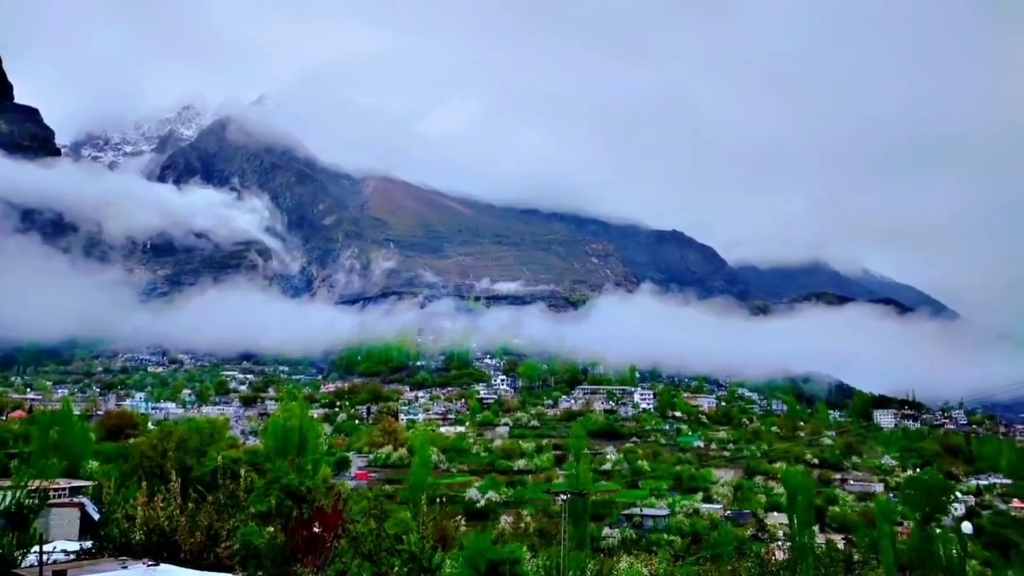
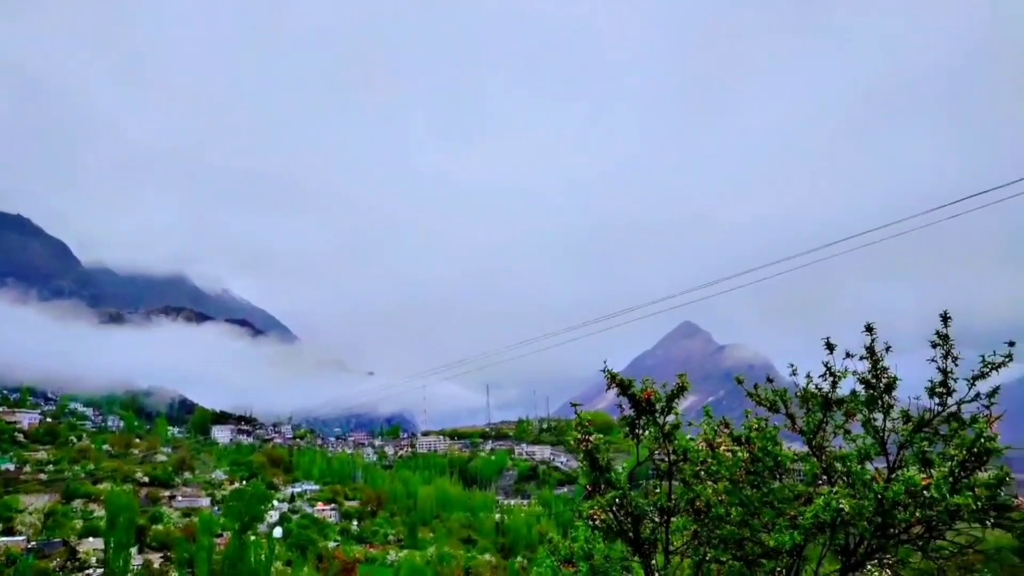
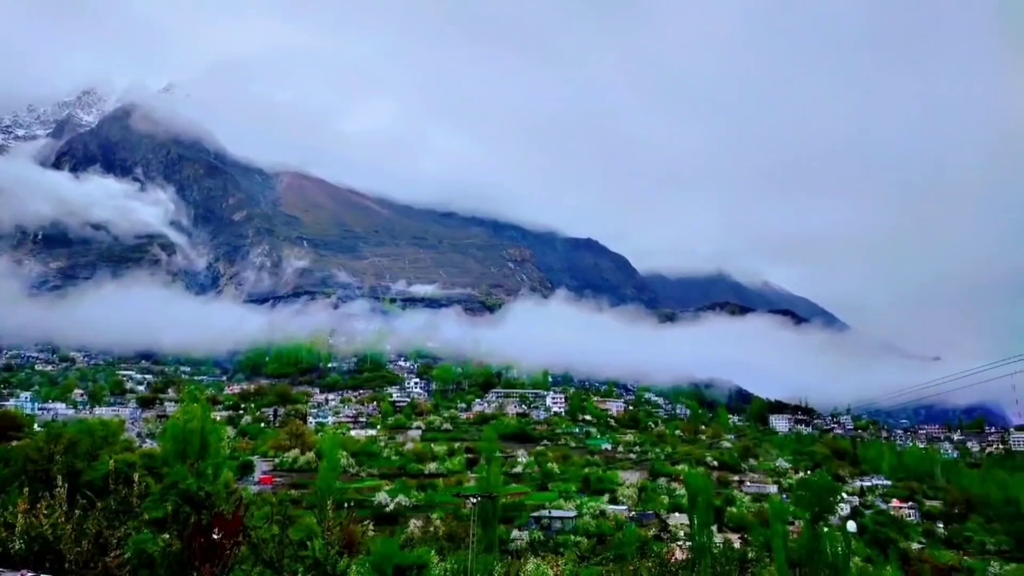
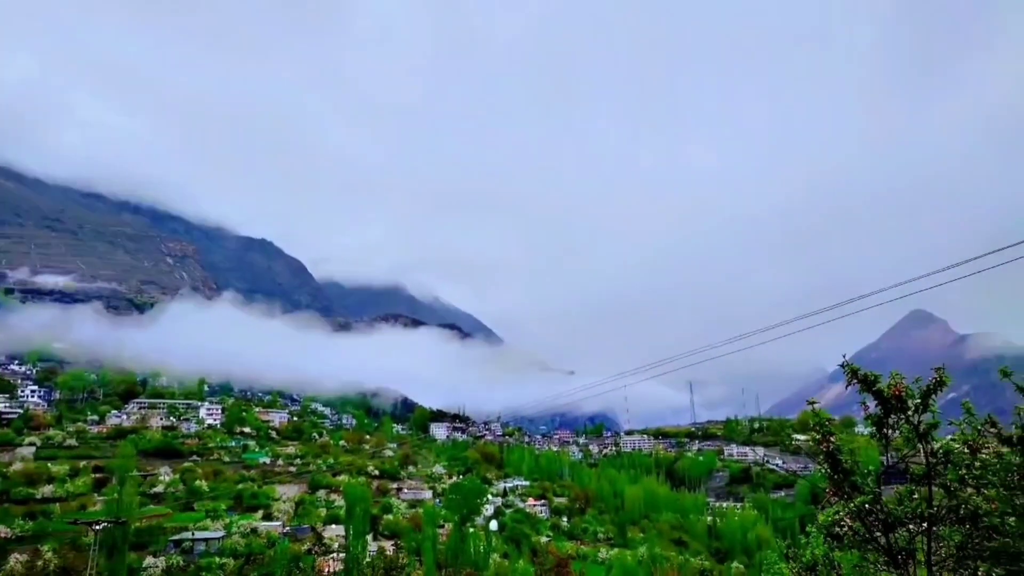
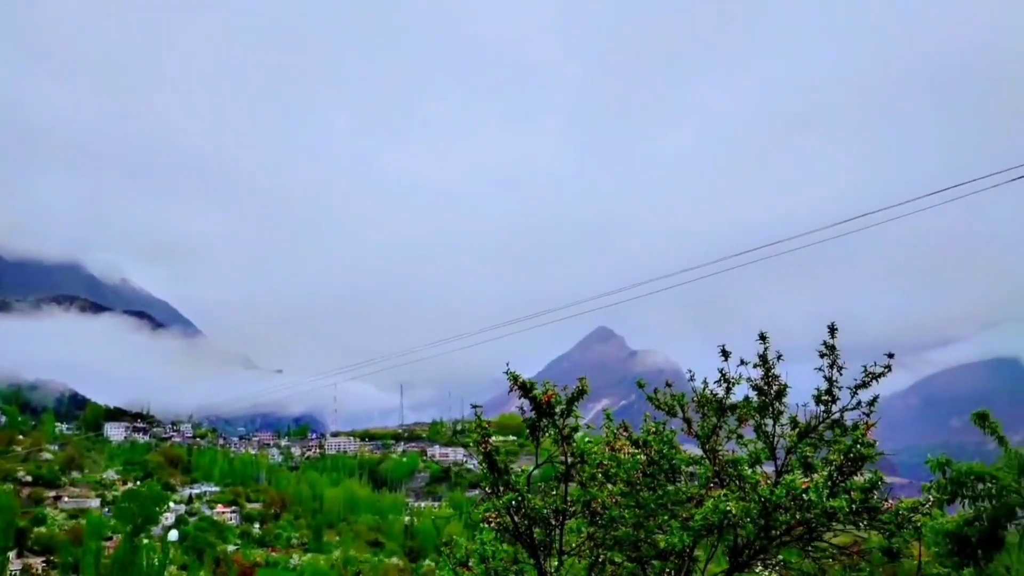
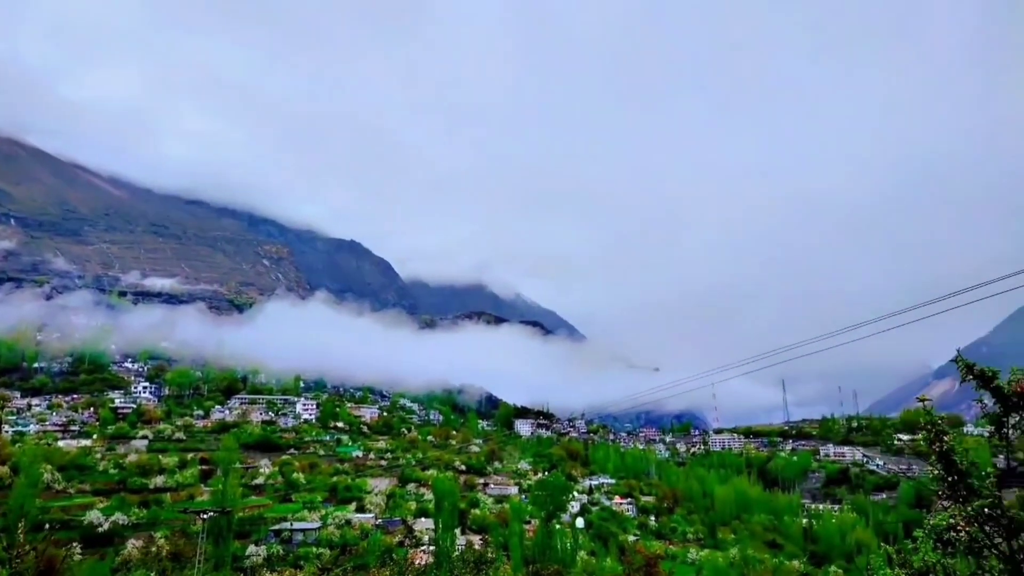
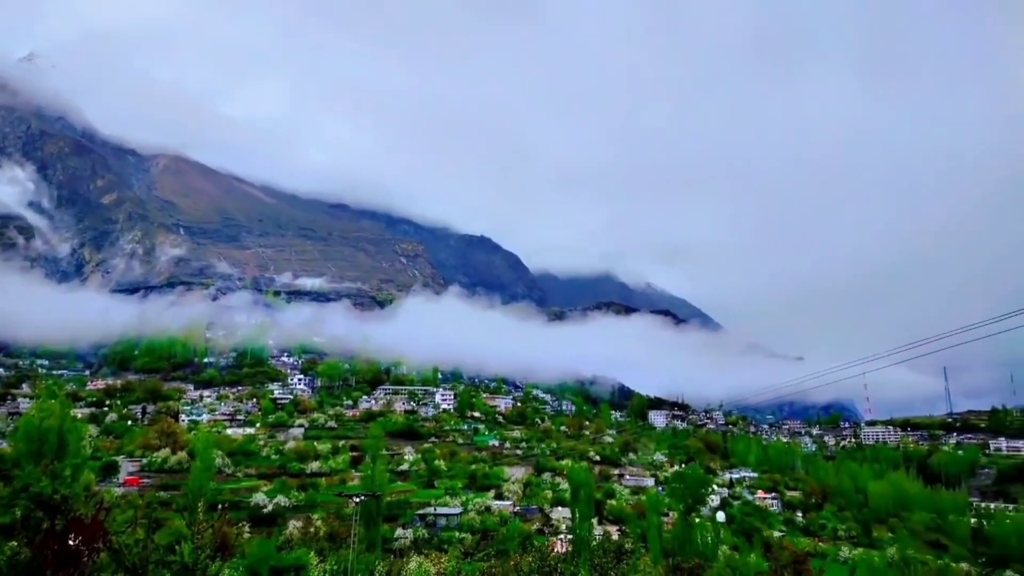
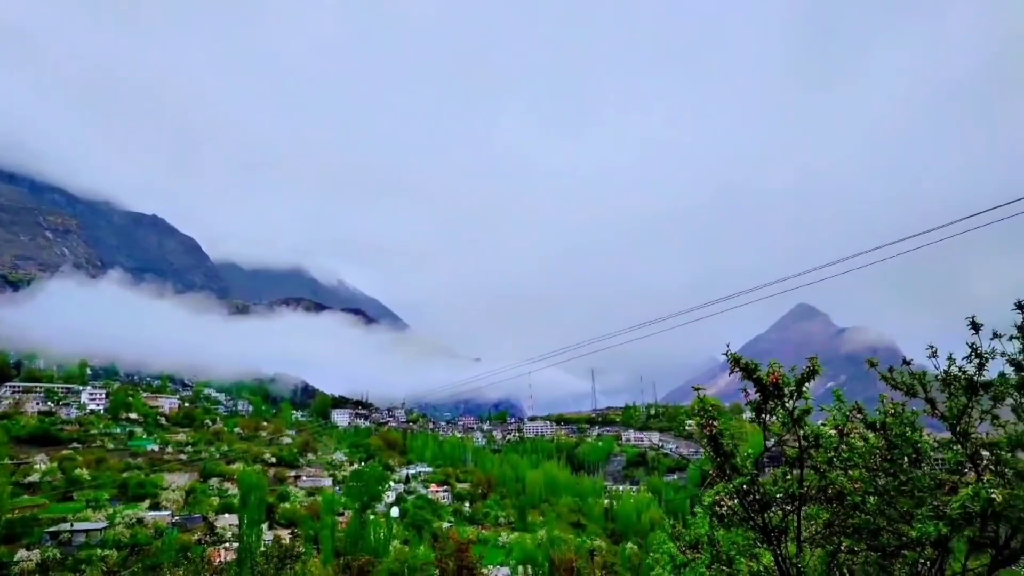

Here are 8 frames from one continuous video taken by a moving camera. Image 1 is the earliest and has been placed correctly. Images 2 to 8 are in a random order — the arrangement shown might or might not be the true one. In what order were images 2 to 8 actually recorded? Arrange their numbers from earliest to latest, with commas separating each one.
3, 7, 6, 4, 8, 2, 5
